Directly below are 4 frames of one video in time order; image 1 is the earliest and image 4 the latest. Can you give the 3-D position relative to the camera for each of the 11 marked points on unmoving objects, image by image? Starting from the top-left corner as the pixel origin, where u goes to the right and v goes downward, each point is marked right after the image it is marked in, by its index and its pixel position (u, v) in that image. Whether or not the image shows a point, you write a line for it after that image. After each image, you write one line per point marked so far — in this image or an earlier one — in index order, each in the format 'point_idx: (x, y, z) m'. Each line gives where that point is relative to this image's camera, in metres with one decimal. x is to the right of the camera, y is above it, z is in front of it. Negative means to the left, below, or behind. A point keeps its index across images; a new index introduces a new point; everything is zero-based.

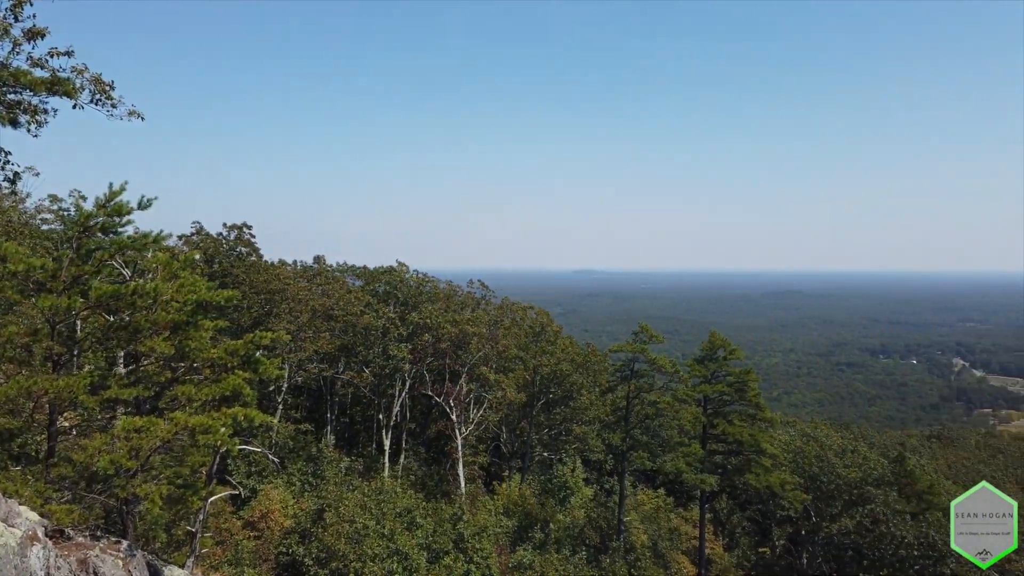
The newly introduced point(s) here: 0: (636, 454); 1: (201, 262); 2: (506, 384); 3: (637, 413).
0: (+2.2, -2.9, +12.9) m
1: (-5.0, +0.4, +12.1) m
2: (-0.1, -1.8, +14.2) m
3: (+2.3, -2.2, +12.9) m
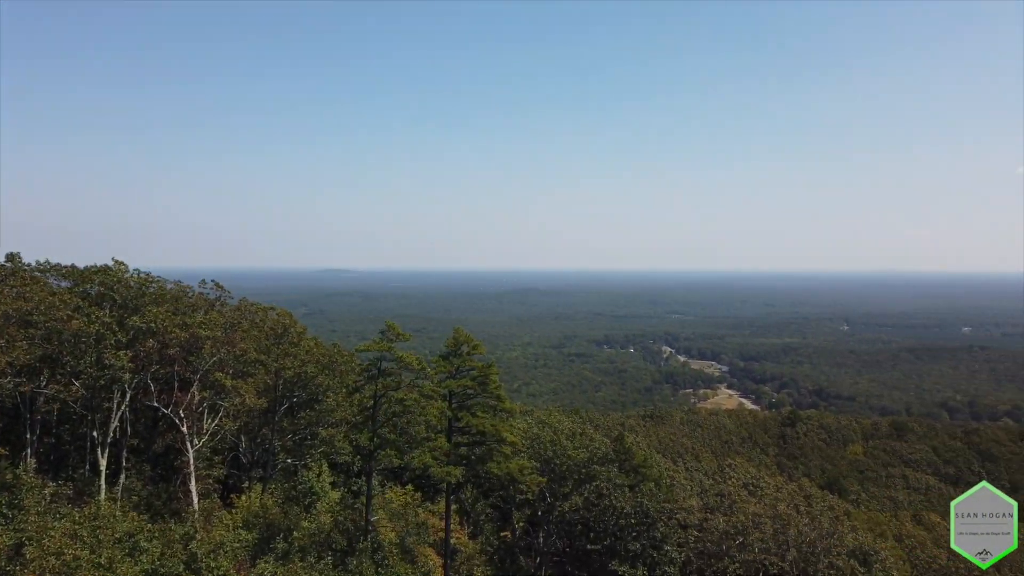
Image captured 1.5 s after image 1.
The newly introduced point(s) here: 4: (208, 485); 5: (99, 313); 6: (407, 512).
0: (-2.3, -2.9, +13.2) m
1: (-8.9, +0.4, +10.1) m
2: (-4.9, -1.8, +13.7) m
3: (-2.3, -2.2, +13.3) m
4: (-6.3, -4.1, +15.6) m
5: (-6.8, -0.4, +12.3) m
6: (-2.3, -4.8, +16.2) m
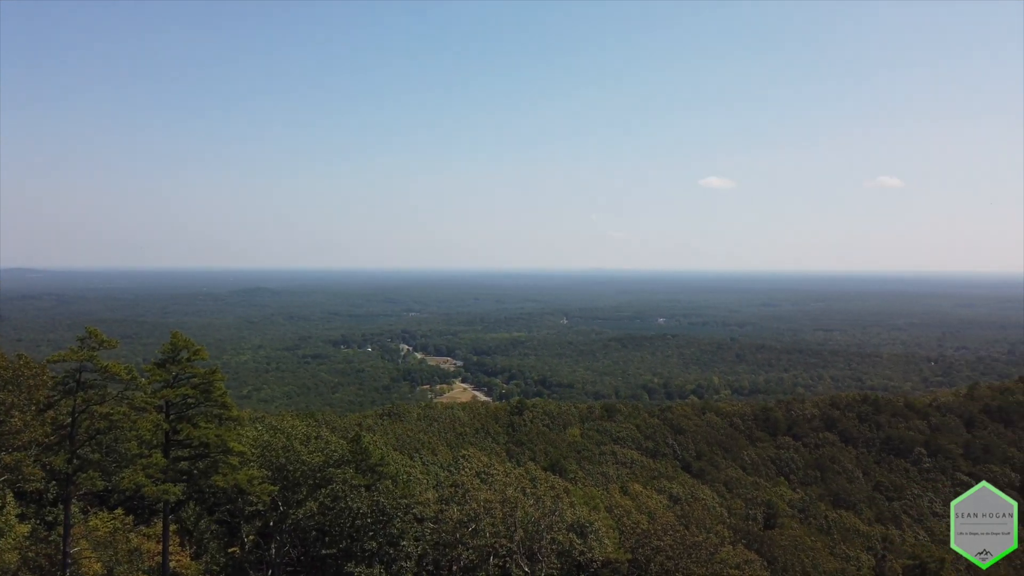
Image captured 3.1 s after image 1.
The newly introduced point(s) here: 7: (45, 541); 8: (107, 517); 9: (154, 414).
0: (-7.3, -3.0, +13.3) m
1: (-12.5, +0.2, +8.2) m
2: (-9.9, -2.0, +12.9) m
3: (-7.4, -2.3, +13.4) m
4: (-11.9, -4.2, +14.2) m
5: (-11.3, -0.6, +11.0) m
6: (-8.4, -4.9, +16.1) m
7: (-9.2, -4.7, +15.3) m
8: (-9.3, -4.9, +17.4) m
9: (-6.7, -2.2, +14.2) m
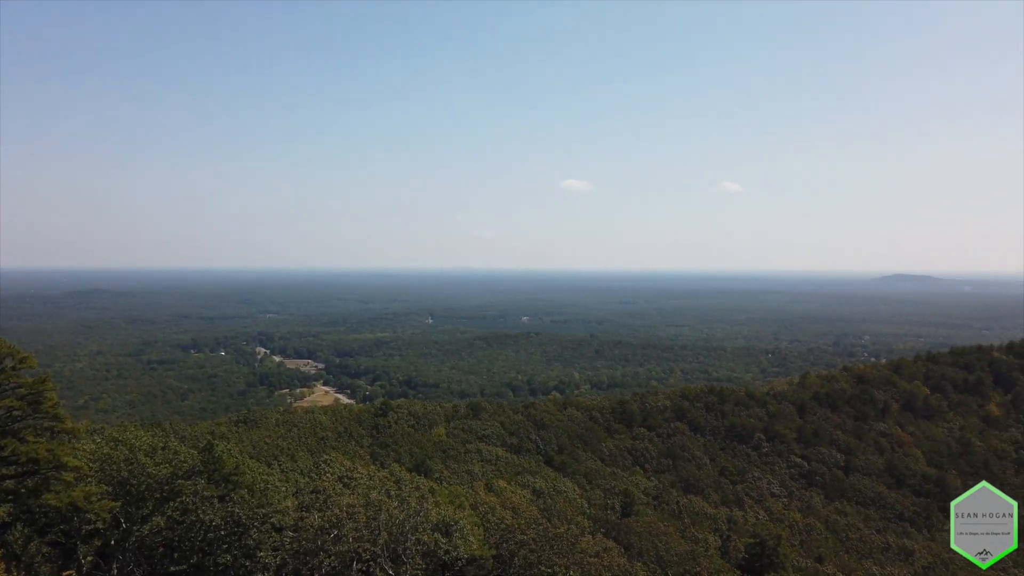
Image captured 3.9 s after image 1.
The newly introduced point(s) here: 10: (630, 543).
0: (-9.9, -2.9, +10.1) m
1: (-14.1, +0.3, +4.0) m
2: (-12.4, -1.8, +9.1) m
3: (-10.0, -2.2, +10.1) m
4: (-14.6, -4.1, +10.1) m
5: (-13.4, -0.4, +7.0) m
6: (-11.4, -4.8, +12.6) m
7: (-12.1, -4.5, +11.6) m
8: (-12.6, -4.7, +13.7) m
9: (-9.5, -2.0, +11.1) m
10: (+2.7, -6.1, +18.2) m
